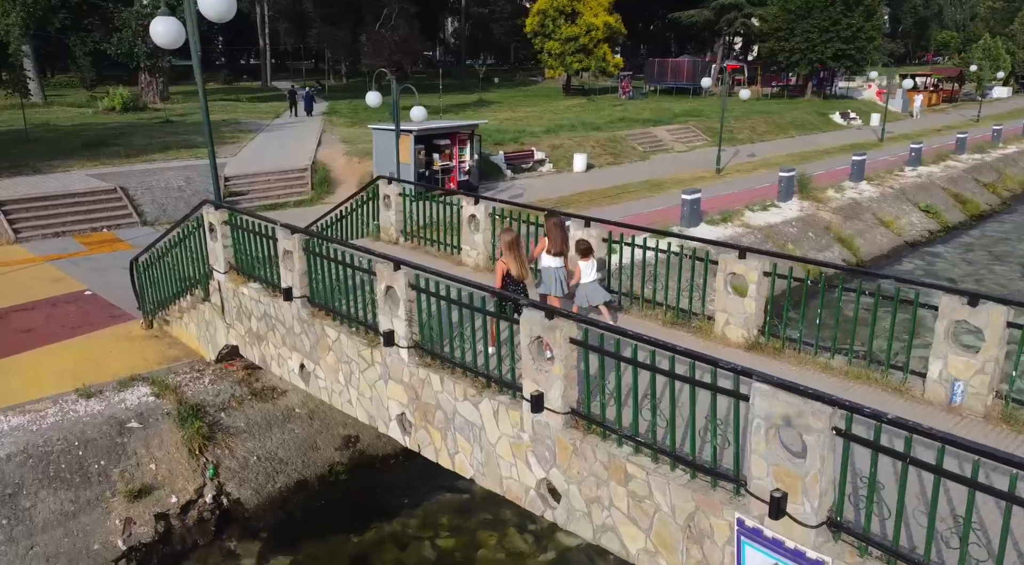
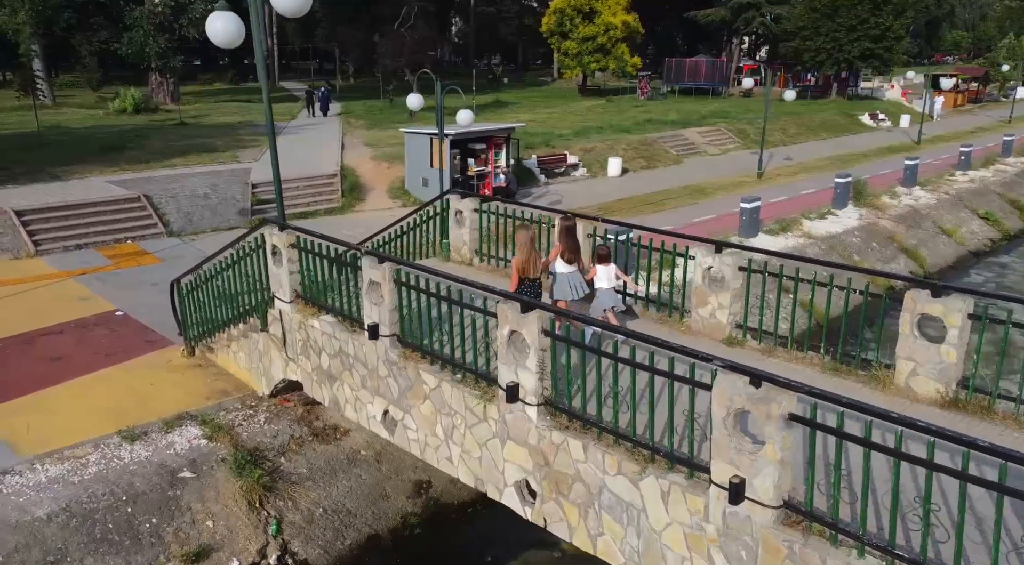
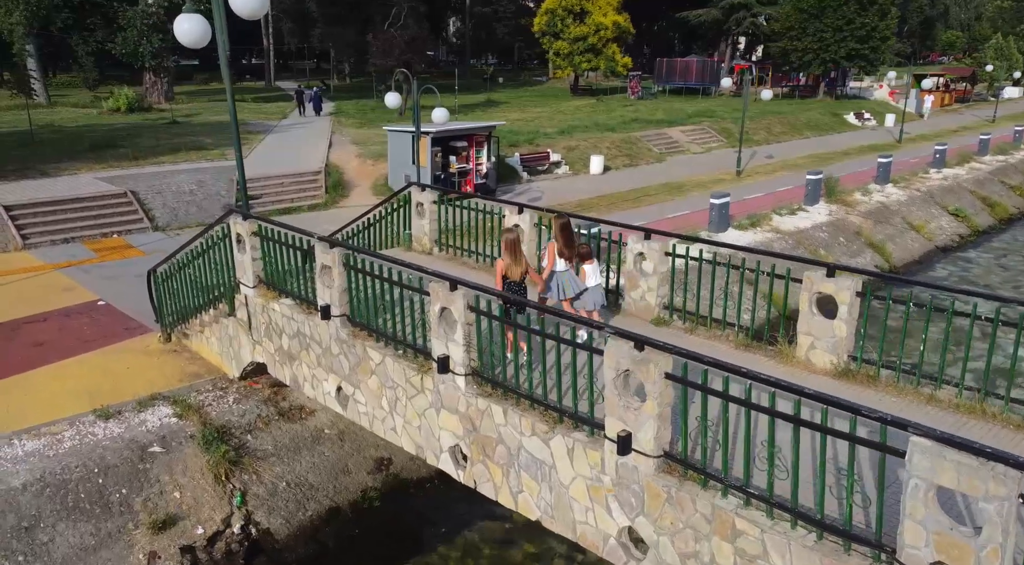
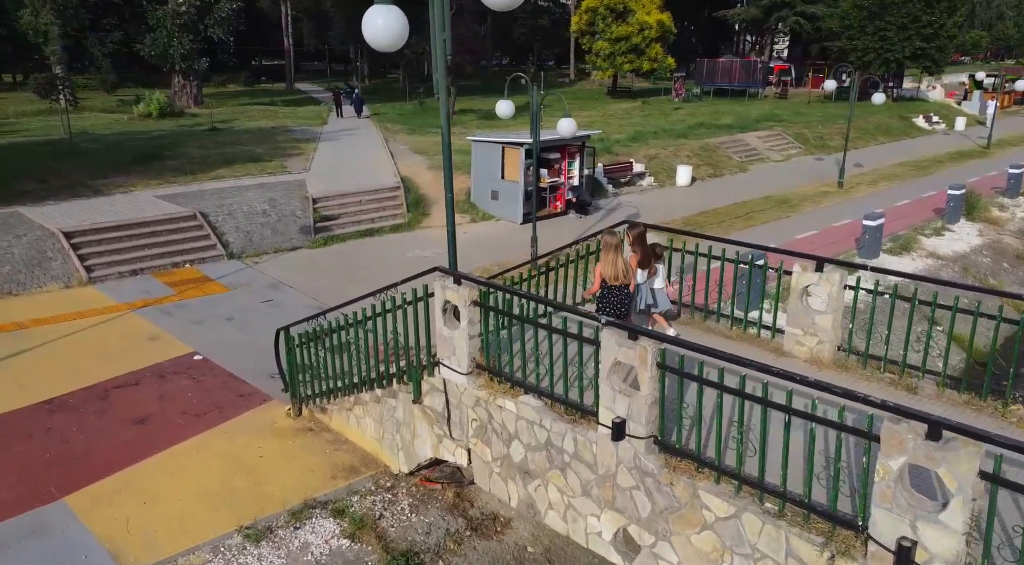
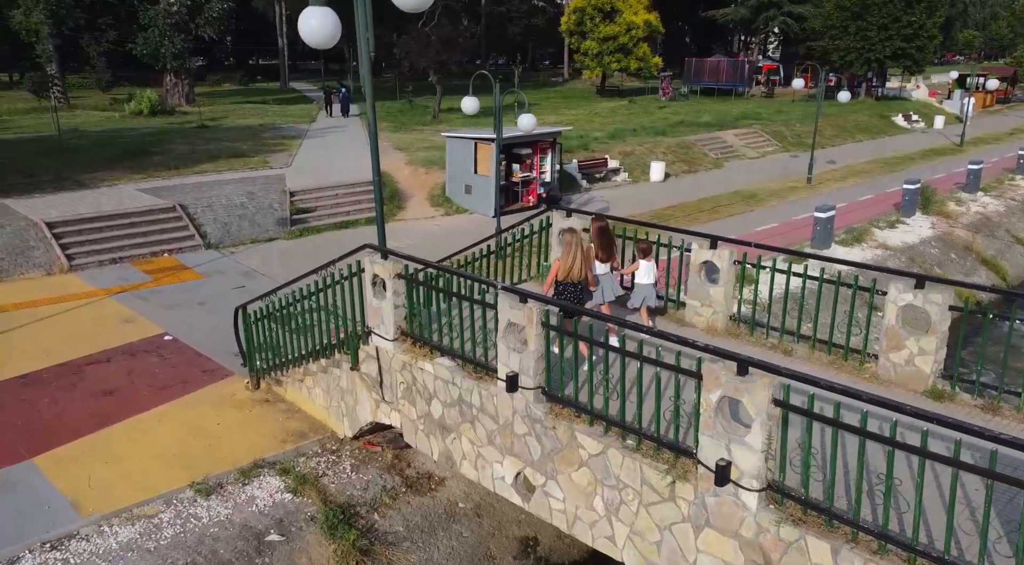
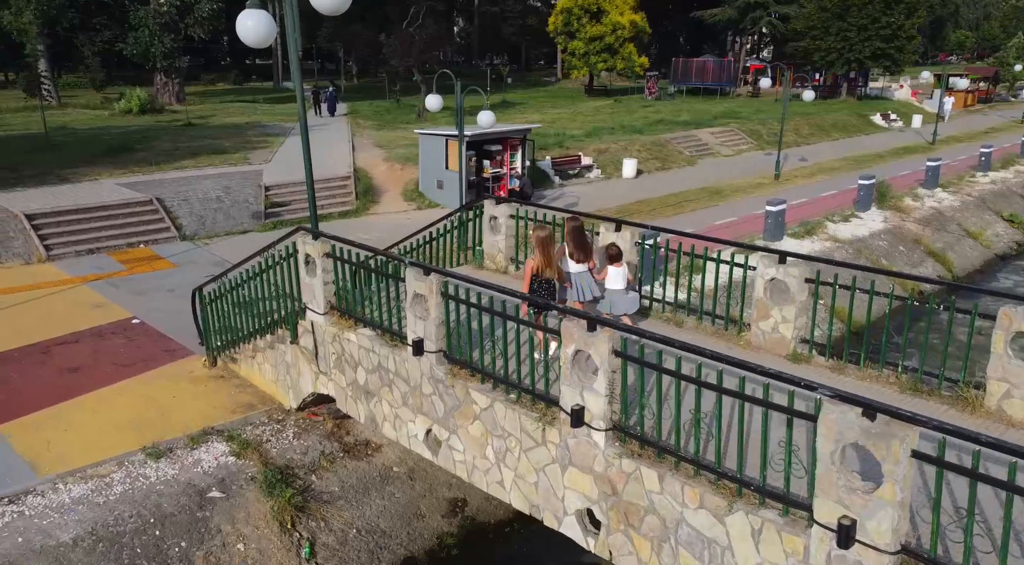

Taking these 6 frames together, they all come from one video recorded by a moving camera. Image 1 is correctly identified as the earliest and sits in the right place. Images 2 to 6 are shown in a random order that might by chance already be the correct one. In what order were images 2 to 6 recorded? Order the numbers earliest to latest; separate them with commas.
3, 2, 6, 5, 4
